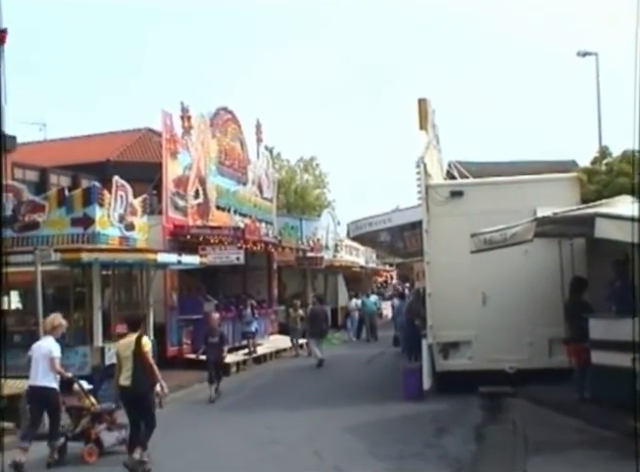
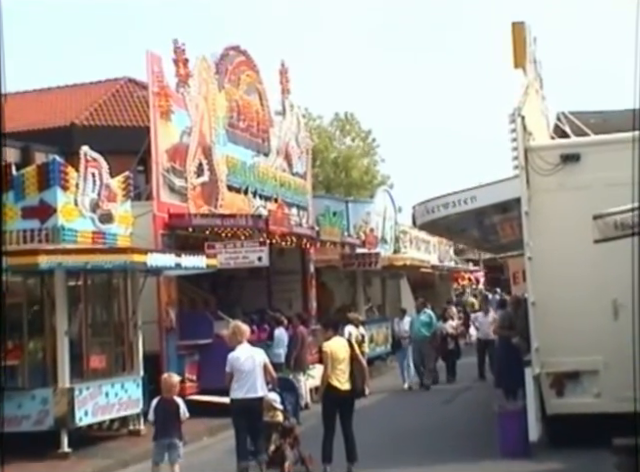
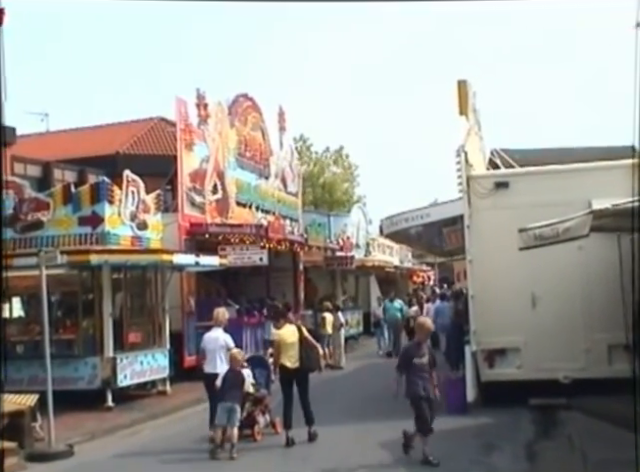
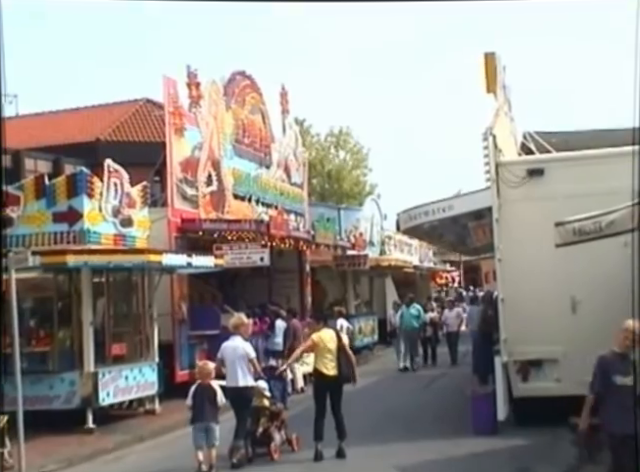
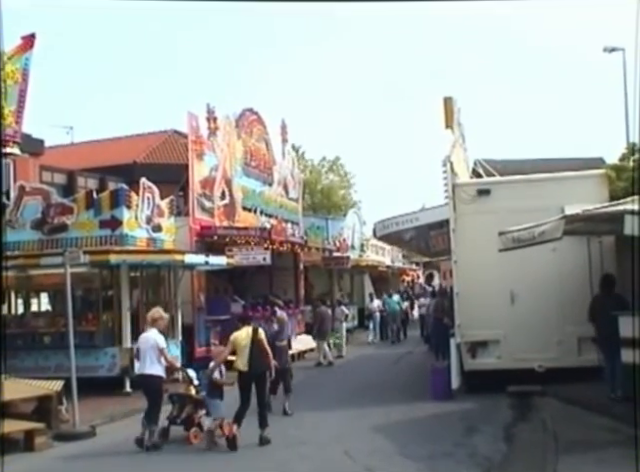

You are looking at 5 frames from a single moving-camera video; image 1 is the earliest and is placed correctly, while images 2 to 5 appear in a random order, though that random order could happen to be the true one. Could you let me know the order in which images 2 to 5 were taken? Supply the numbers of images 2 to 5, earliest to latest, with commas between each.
5, 3, 4, 2
